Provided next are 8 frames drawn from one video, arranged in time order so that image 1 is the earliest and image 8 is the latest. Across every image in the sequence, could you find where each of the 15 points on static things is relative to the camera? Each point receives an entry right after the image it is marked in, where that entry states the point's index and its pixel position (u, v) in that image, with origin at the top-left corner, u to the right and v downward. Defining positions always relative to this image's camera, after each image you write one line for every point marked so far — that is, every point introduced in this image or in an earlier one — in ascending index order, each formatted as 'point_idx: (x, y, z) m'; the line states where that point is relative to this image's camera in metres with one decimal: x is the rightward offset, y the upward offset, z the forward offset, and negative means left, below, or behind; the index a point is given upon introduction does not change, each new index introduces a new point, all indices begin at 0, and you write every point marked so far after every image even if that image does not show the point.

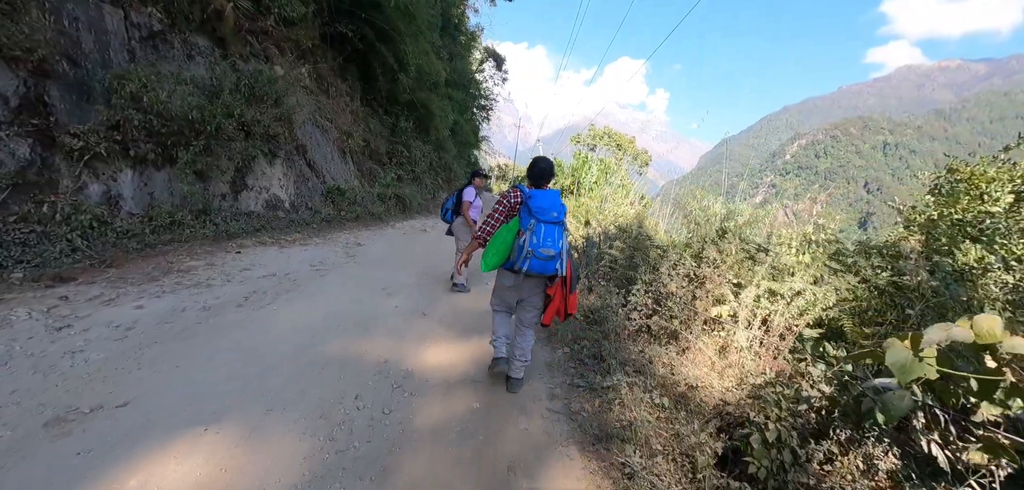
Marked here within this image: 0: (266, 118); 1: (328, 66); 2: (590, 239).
0: (-4.3, +2.2, +6.9) m
1: (-4.6, +4.5, +10.0) m
2: (+1.1, 0.0, +5.9) m
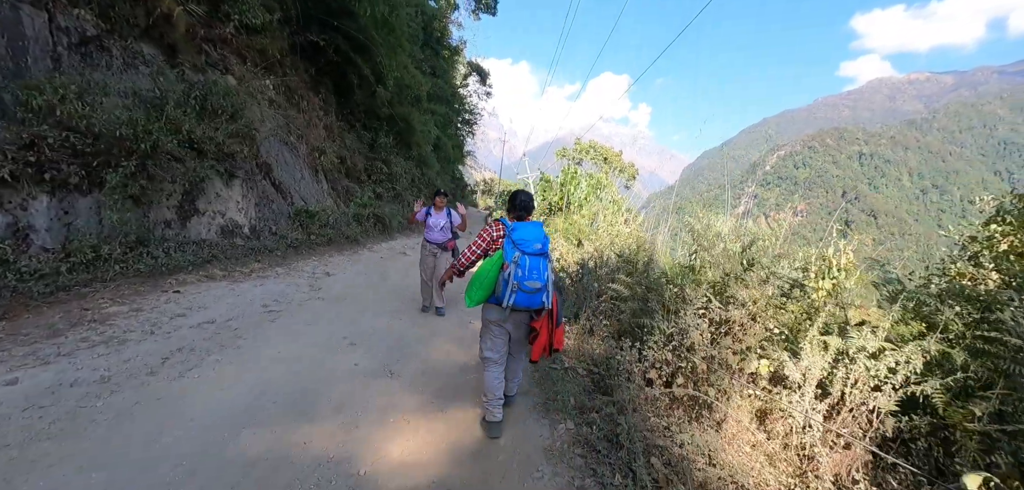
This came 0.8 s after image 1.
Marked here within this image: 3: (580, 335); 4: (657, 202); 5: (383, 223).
0: (-4.5, +1.7, +6.2) m
1: (-5.0, +3.9, +9.4) m
2: (+1.0, -0.4, +5.3) m
3: (+0.7, -1.0, +4.1) m
4: (+3.4, +1.0, +9.7) m
5: (-3.5, +0.6, +11.0) m
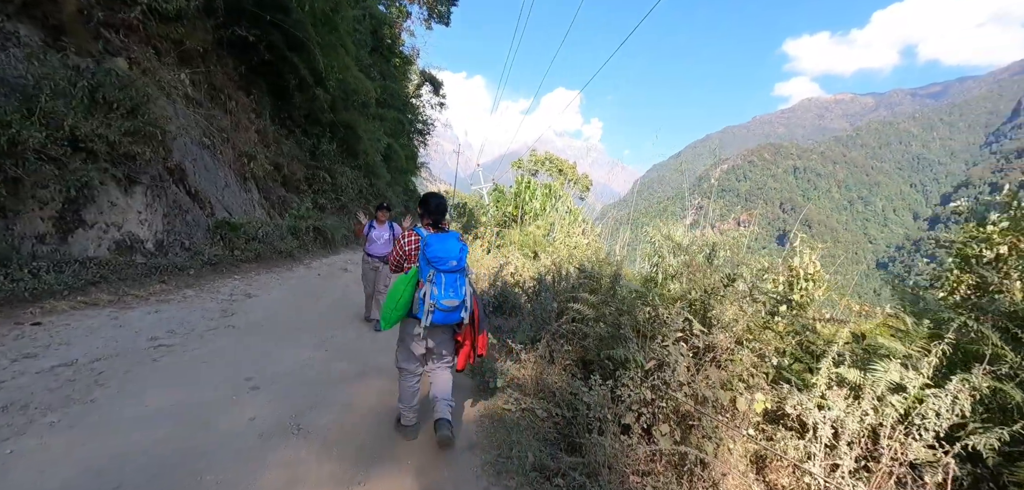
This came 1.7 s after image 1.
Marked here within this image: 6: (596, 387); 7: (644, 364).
0: (-5.2, +1.5, +5.2) m
1: (-6.0, +3.5, +8.4) m
2: (+0.4, -0.5, +4.8) m
3: (+0.2, -1.1, +3.6) m
4: (+2.4, +0.7, +9.5) m
5: (-4.7, +0.2, +10.0) m
6: (+0.6, -1.1, +2.8) m
7: (+1.0, -0.9, +2.8) m
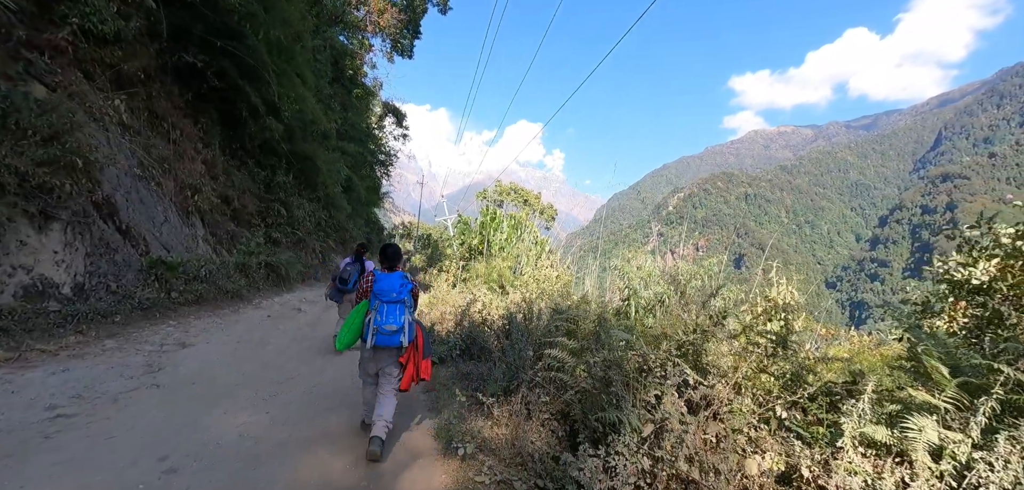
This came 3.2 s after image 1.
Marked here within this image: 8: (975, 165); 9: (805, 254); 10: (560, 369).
0: (-5.6, +1.0, +4.6) m
1: (-6.7, +2.8, +7.8) m
2: (0.0, -0.9, +4.5) m
3: (0.0, -1.4, +3.3) m
4: (+1.6, 0.0, +9.4) m
5: (-5.4, -0.7, +9.3) m
6: (+0.5, -1.3, +2.5) m
7: (+0.8, -1.2, +2.5) m
8: (+12.8, +2.2, +11.1) m
9: (+4.8, -0.1, +6.5) m
10: (+0.4, -1.0, +3.4) m
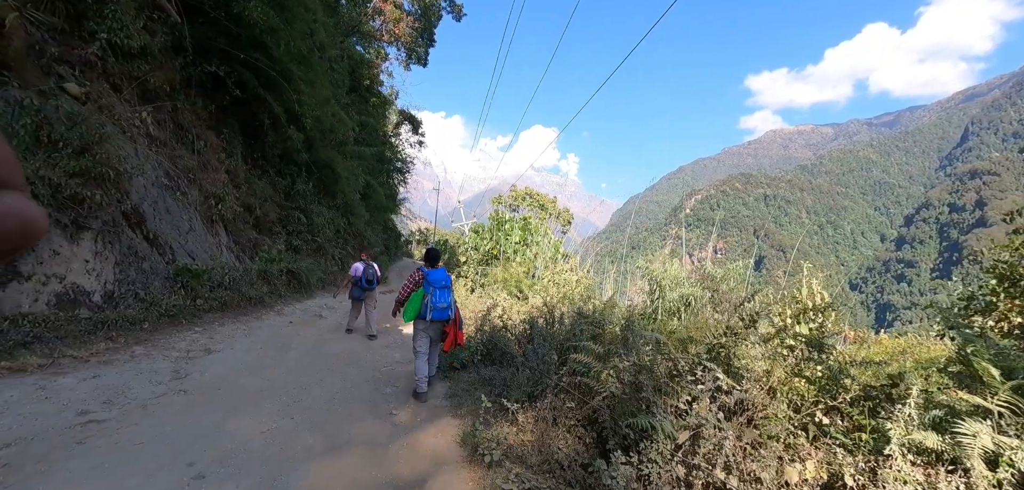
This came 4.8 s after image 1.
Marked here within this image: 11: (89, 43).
0: (-5.4, +0.8, +4.7) m
1: (-6.4, +2.6, +8.0) m
2: (+0.3, -0.9, +4.4) m
3: (+0.2, -1.4, +3.2) m
4: (+2.0, 0.0, +9.3) m
5: (-5.0, -0.8, +9.5) m
6: (+0.6, -1.3, +2.4) m
7: (+1.0, -1.2, +2.5) m
8: (+13.2, +2.3, +10.6) m
9: (+5.1, -0.1, +6.3) m
10: (+0.6, -1.1, +3.3) m
11: (-6.2, +3.0, +5.9) m
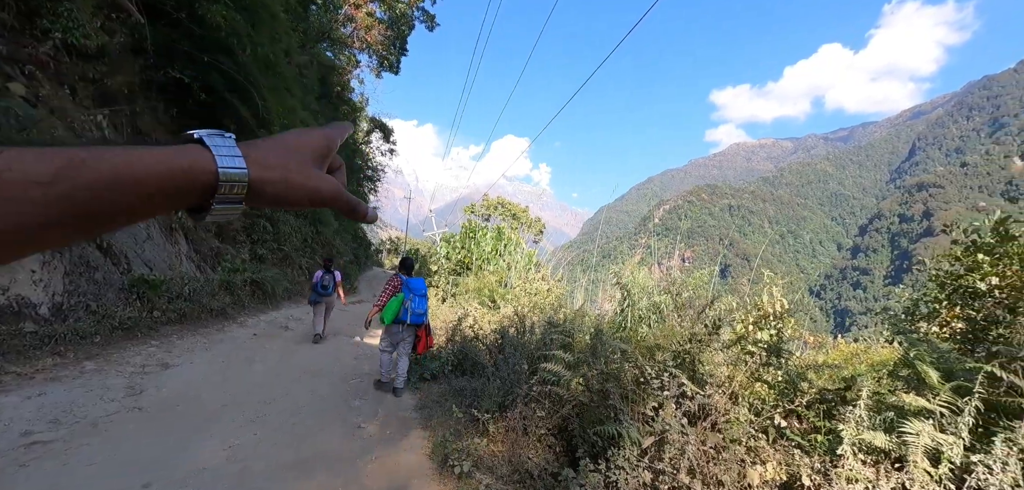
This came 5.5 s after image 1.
0: (-5.7, +0.7, +4.5) m
1: (-6.9, +2.4, +7.7) m
2: (0.0, -1.0, +4.5) m
3: (-0.1, -1.5, +3.2) m
4: (+1.4, -0.3, +9.4) m
5: (-5.6, -1.0, +9.2) m
6: (+0.5, -1.4, +2.5) m
7: (+0.8, -1.2, +2.5) m
8: (+12.5, +2.0, +11.5) m
9: (+4.6, -0.3, +6.6) m
10: (+0.4, -1.2, +3.4) m
11: (-6.6, +2.8, +5.6) m
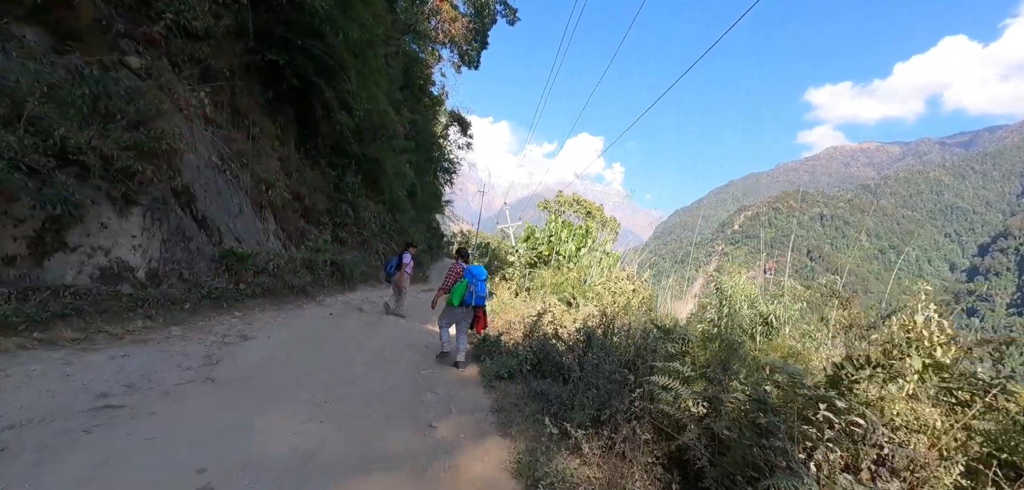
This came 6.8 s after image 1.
0: (-4.7, +1.2, +4.7) m
1: (-5.3, +2.9, +8.1) m
2: (+0.8, -0.9, +3.8) m
3: (+0.6, -1.4, +2.6) m
4: (+3.1, -0.2, +8.5) m
5: (-4.0, -0.6, +9.3) m
6: (+1.0, -1.3, +1.7) m
7: (+1.4, -1.1, +1.8) m
8: (+14.4, +1.5, +8.9) m
9: (+5.8, -0.4, +5.2) m
10: (+1.1, -1.0, +2.7) m
11: (-5.3, +3.3, +5.9) m
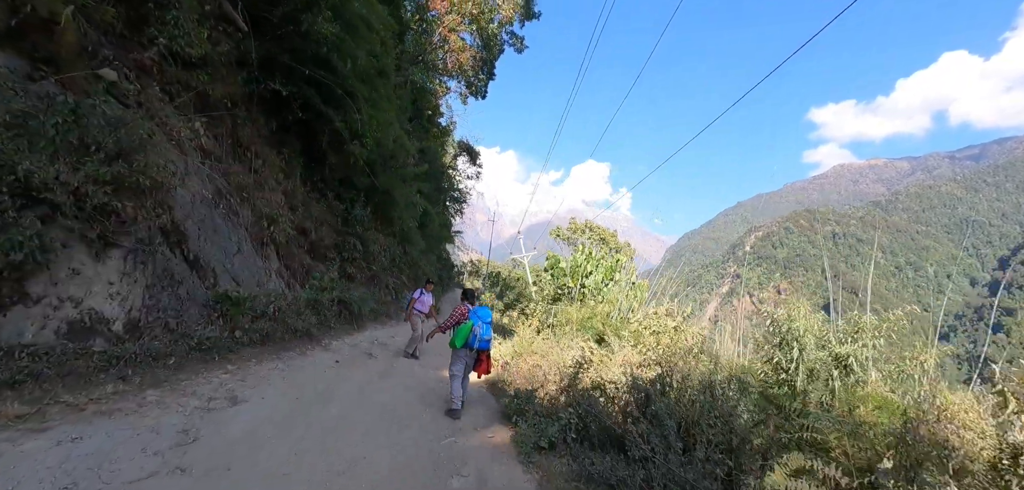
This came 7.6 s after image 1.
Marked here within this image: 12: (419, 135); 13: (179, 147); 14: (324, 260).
0: (-4.3, +0.7, +4.1) m
1: (-4.9, +2.1, +7.6) m
2: (+1.2, -1.2, +3.0) m
3: (+0.9, -1.6, +1.8) m
4: (+3.5, -0.8, +7.7) m
5: (-3.5, -1.4, +8.6) m
6: (+1.3, -1.4, +0.9) m
7: (+1.7, -1.3, +1.0) m
8: (+14.8, +1.2, +8.0) m
9: (+6.2, -0.7, +4.4) m
10: (+1.4, -1.2, +1.9) m
11: (-5.0, +2.7, +5.5) m
12: (-3.6, +4.2, +14.9) m
13: (-4.7, +1.4, +5.6) m
14: (-4.3, -0.3, +9.1) m
